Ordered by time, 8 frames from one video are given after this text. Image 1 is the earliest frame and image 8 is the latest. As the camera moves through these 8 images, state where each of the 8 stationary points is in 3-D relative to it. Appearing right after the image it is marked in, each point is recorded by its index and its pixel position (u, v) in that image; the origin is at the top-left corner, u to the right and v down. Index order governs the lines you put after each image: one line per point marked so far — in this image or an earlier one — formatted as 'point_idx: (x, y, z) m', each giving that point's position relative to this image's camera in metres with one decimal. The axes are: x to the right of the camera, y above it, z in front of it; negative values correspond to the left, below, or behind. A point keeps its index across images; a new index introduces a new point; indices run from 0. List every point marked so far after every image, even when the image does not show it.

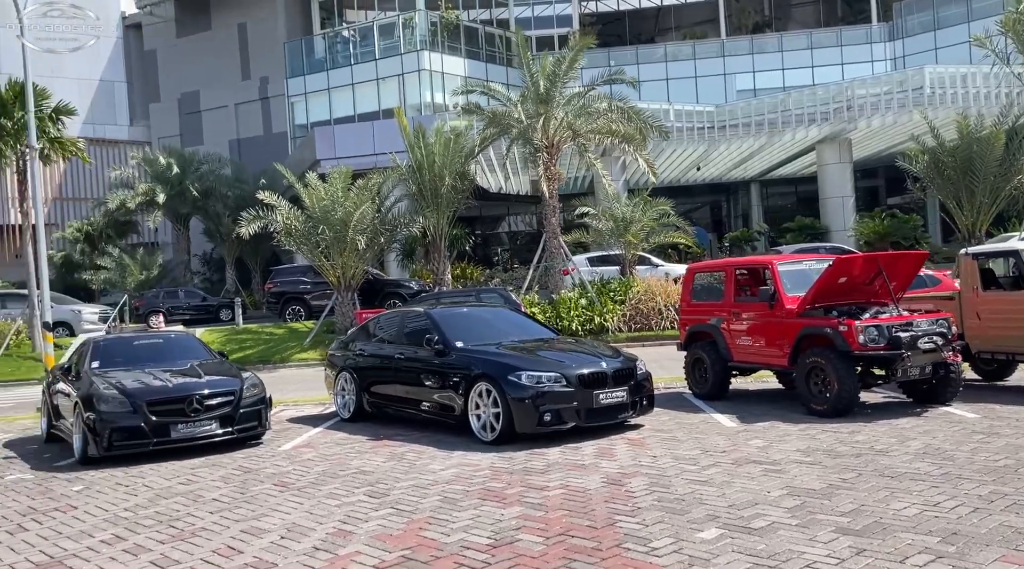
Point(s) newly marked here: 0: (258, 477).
0: (-2.3, -1.7, +8.4) m
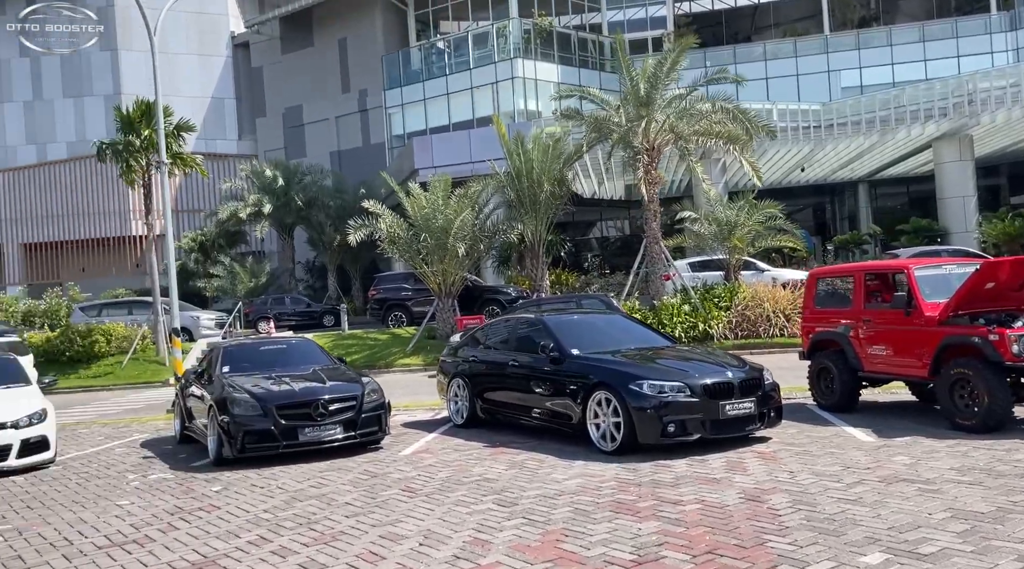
0: (-1.1, -1.8, +8.5) m
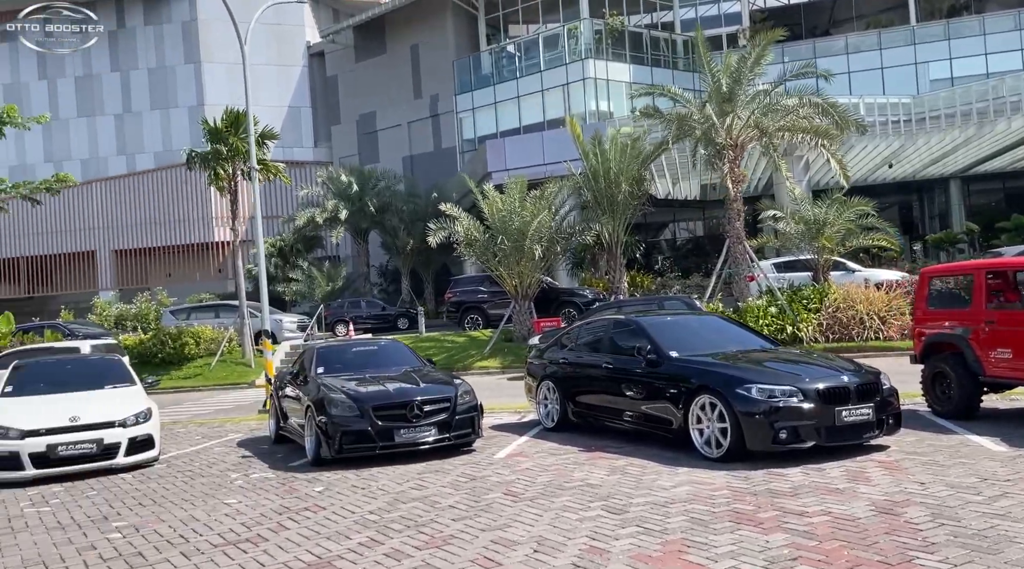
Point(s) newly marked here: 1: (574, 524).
0: (-0.2, -1.8, +8.3) m
1: (+0.4, -1.7, +6.6) m
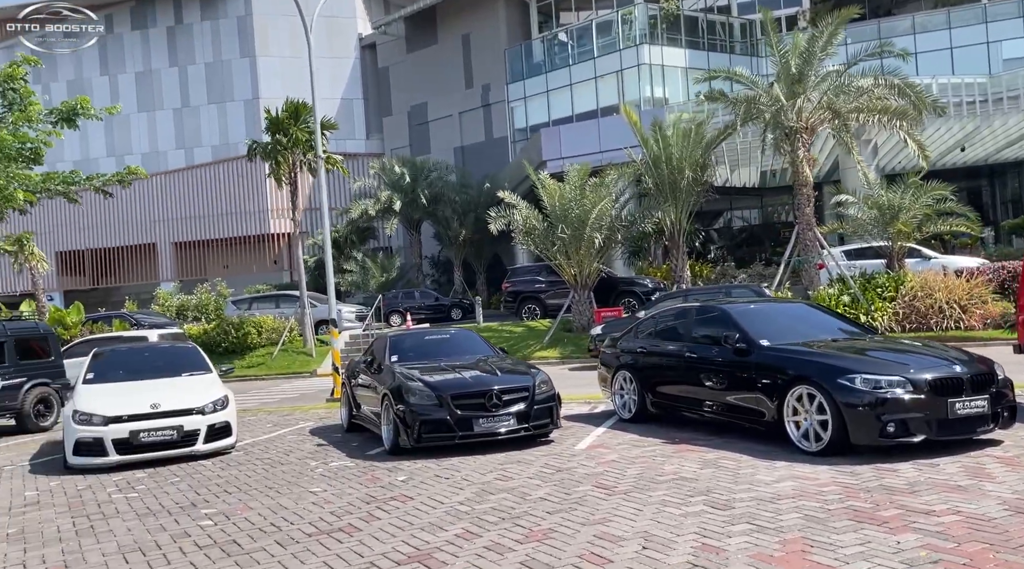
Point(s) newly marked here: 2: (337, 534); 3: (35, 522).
0: (+0.6, -1.7, +8.0) m
1: (+1.1, -1.6, +6.2) m
2: (-1.2, -1.8, +6.6) m
3: (-4.0, -2.0, +7.8) m
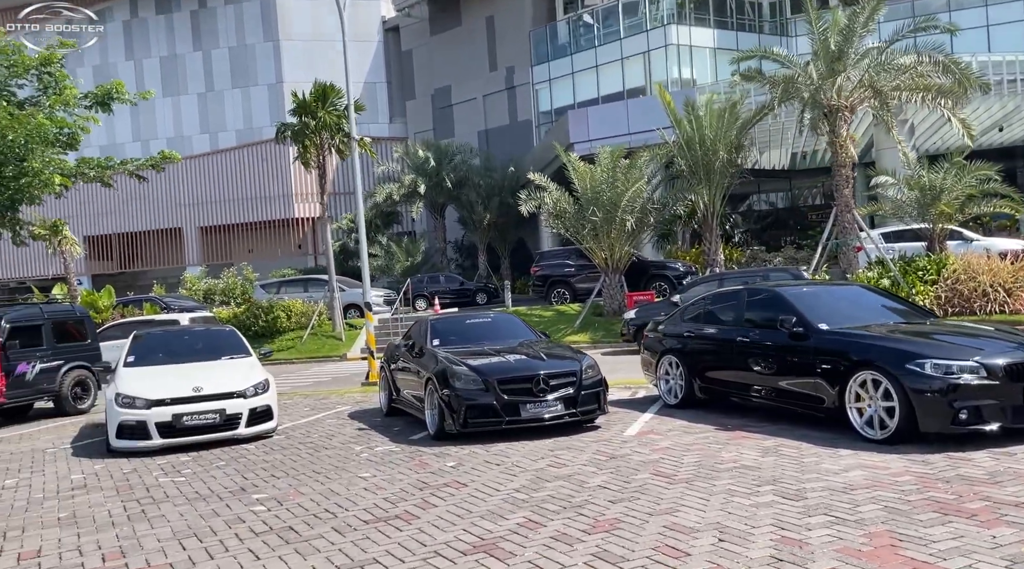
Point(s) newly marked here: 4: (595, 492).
0: (+1.0, -1.5, +7.8) m
1: (+1.6, -1.5, +6.0) m
2: (-0.8, -1.6, +6.4) m
3: (-3.6, -1.9, +7.7) m
4: (+0.6, -1.6, +6.9) m
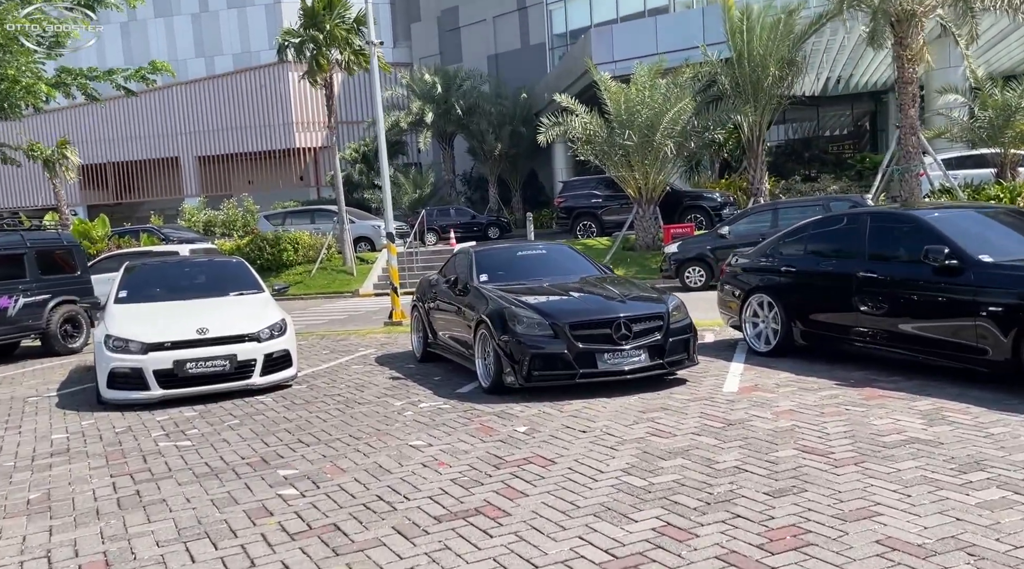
0: (+1.7, -1.0, +6.0) m
1: (+2.2, -1.1, +4.3) m
2: (-0.2, -1.2, +4.7) m
3: (-3.0, -1.3, +6.0) m
4: (+1.3, -1.1, +5.2) m
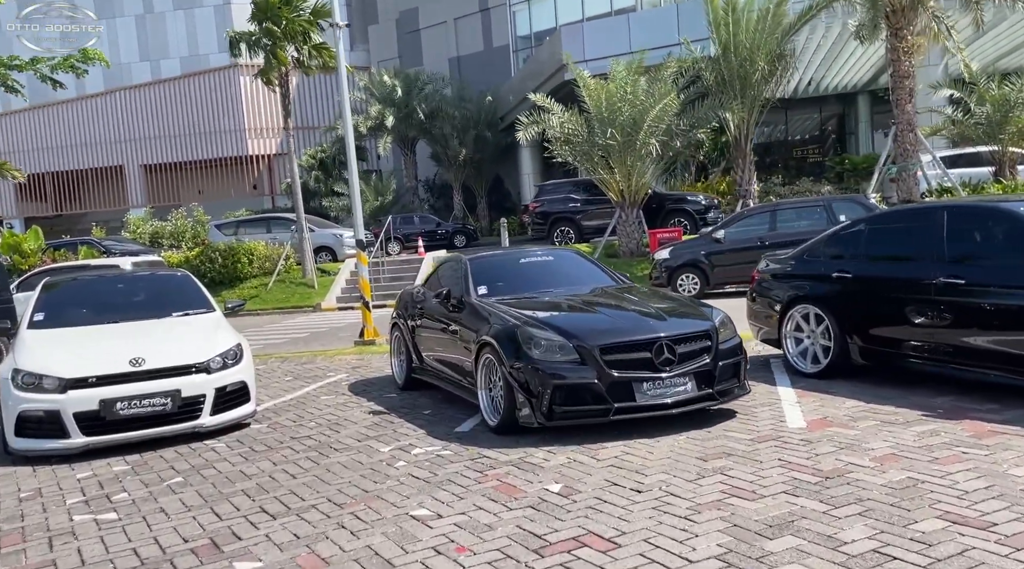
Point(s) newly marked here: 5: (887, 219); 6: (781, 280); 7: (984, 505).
0: (+1.9, -1.1, +4.6) m
1: (+2.5, -1.1, +2.8) m
2: (+0.1, -1.3, +3.1) m
3: (-2.7, -1.4, +4.3) m
4: (+1.5, -1.1, +3.6) m
5: (+3.2, +0.5, +7.8) m
6: (+2.5, 0.0, +8.6) m
7: (+2.3, -1.0, +4.4) m
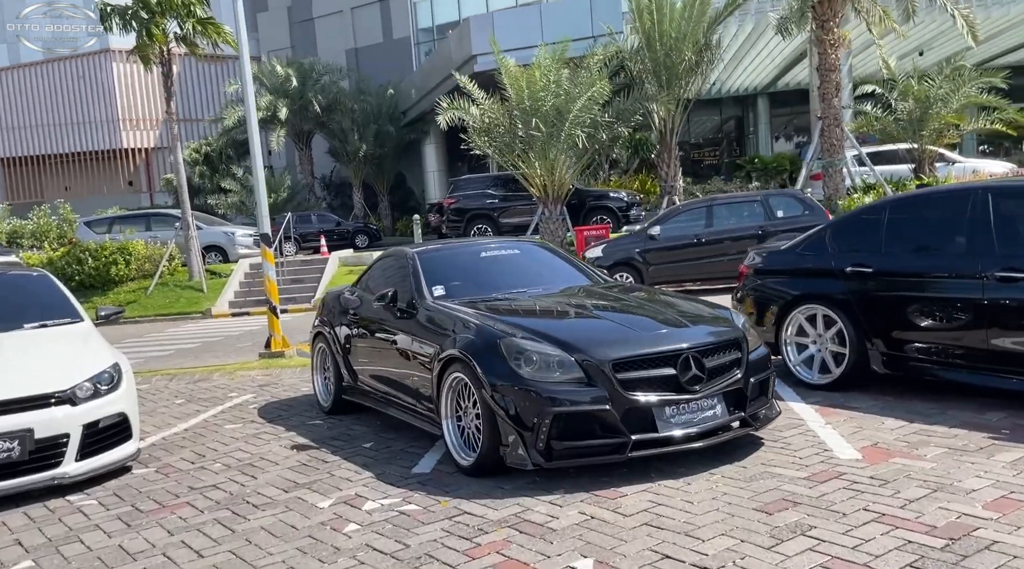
0: (+2.0, -1.0, +3.2) m
1: (+2.8, -1.1, +1.6) m
2: (+0.4, -1.2, +1.6) m
3: (-2.6, -1.4, +2.4) m
4: (+1.7, -1.1, +2.3) m
5: (+2.9, +0.6, +6.6) m
6: (+2.1, +0.1, +7.3) m
7: (+2.4, -1.0, +3.1) m
